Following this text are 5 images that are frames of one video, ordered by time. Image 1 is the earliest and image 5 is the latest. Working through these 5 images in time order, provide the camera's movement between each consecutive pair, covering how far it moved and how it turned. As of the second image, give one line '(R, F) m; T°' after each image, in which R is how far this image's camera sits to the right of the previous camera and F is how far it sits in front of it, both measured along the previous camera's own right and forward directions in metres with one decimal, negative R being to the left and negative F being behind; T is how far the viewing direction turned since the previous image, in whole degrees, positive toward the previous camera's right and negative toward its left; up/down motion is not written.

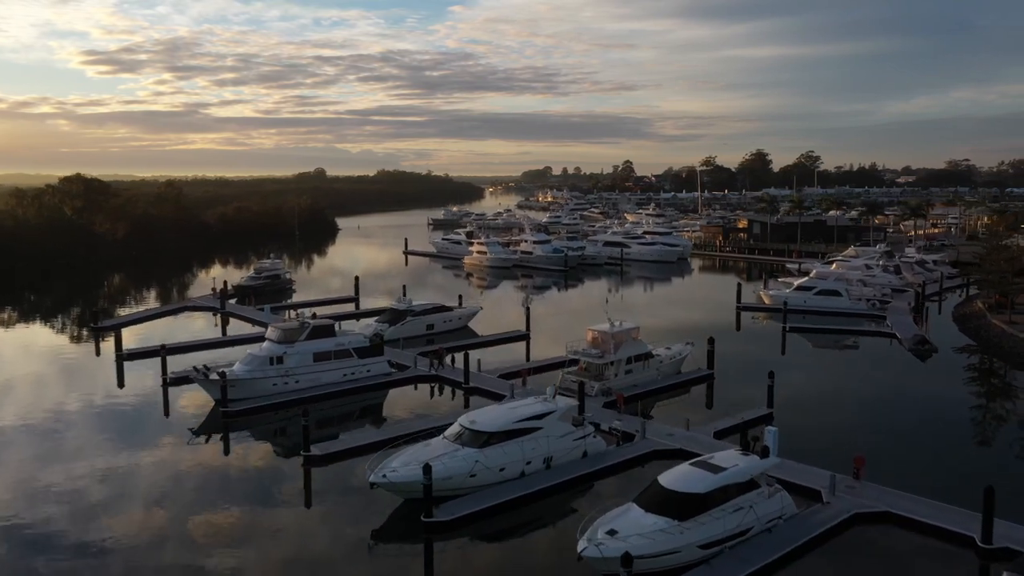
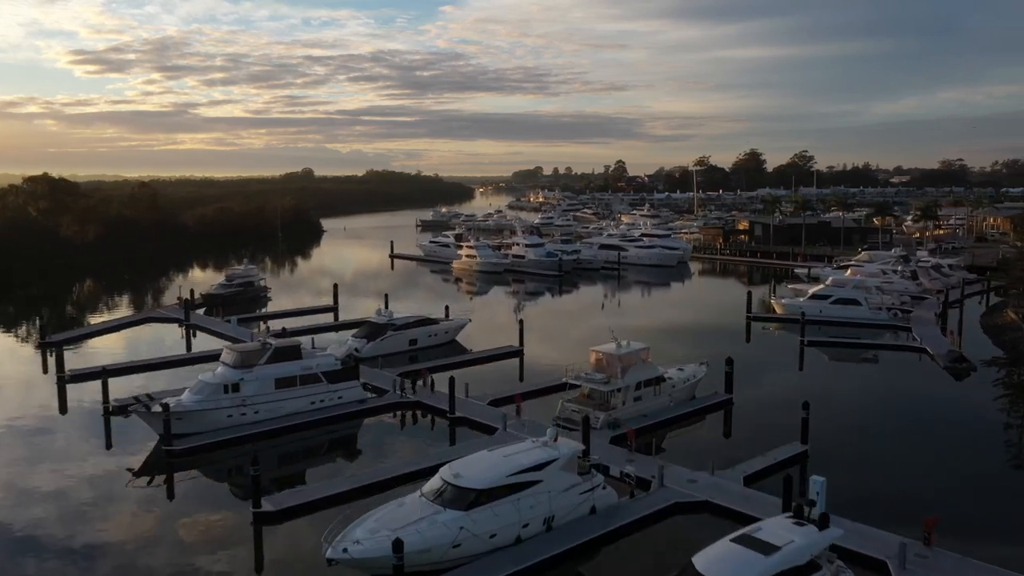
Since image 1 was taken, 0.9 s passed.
(0.0, +3.1) m; +1°
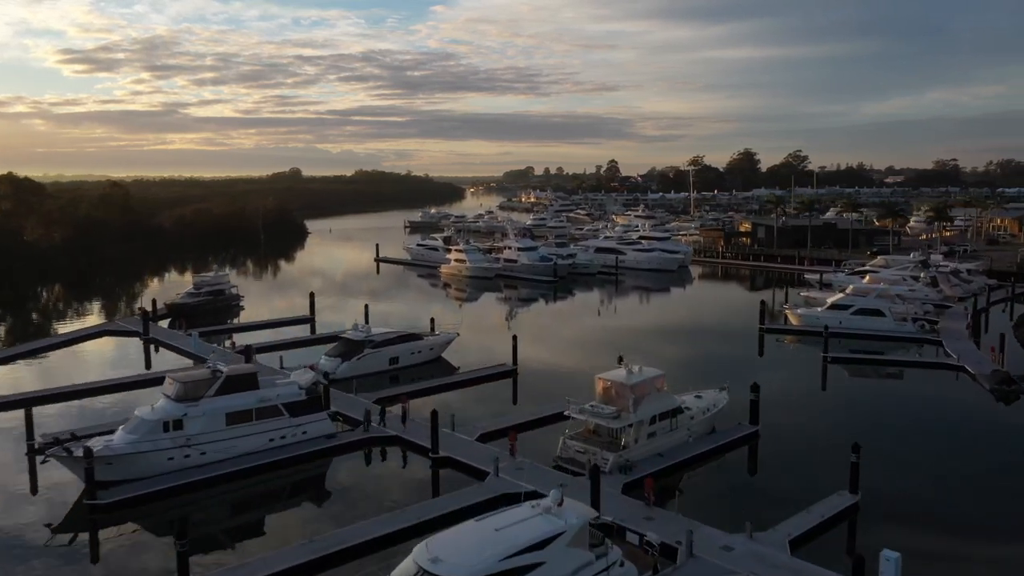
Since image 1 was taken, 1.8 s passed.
(0.0, +3.1) m; +1°
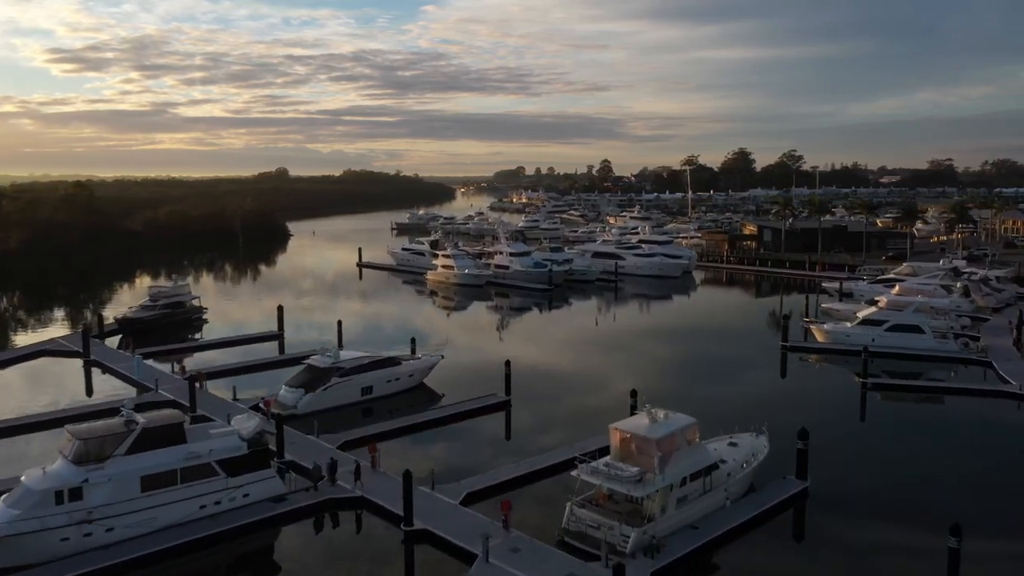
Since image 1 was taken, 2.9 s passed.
(0.0, +3.7) m; +1°
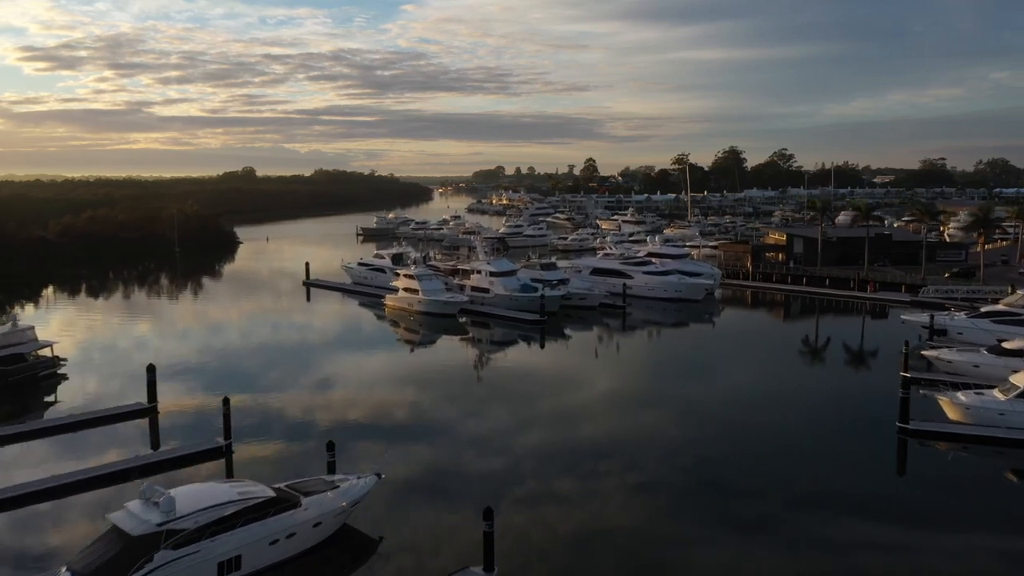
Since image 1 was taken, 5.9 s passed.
(-0.1, +10.2) m; +2°
